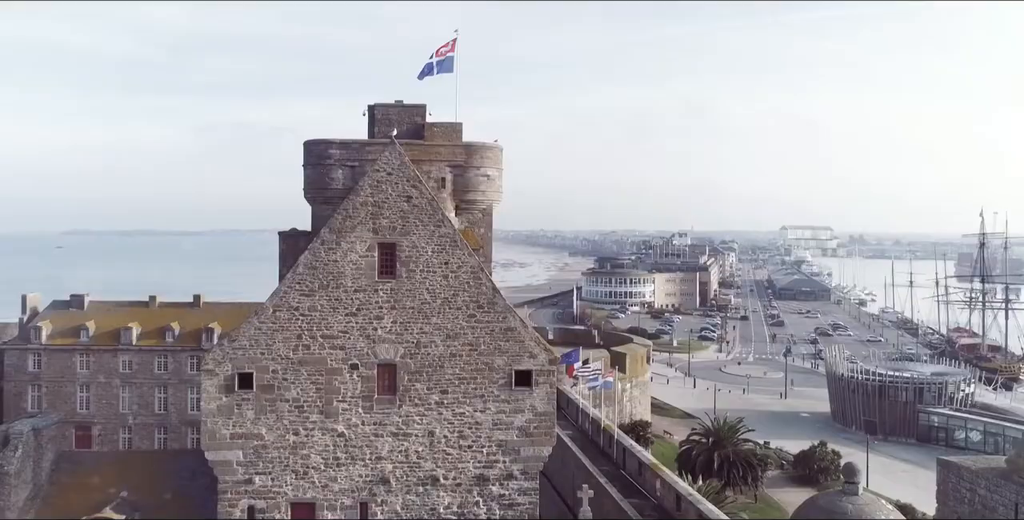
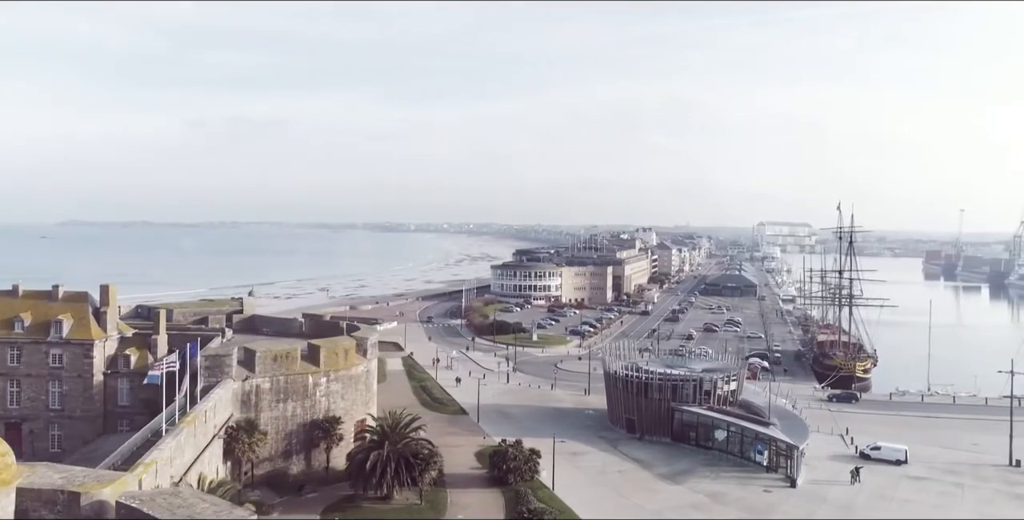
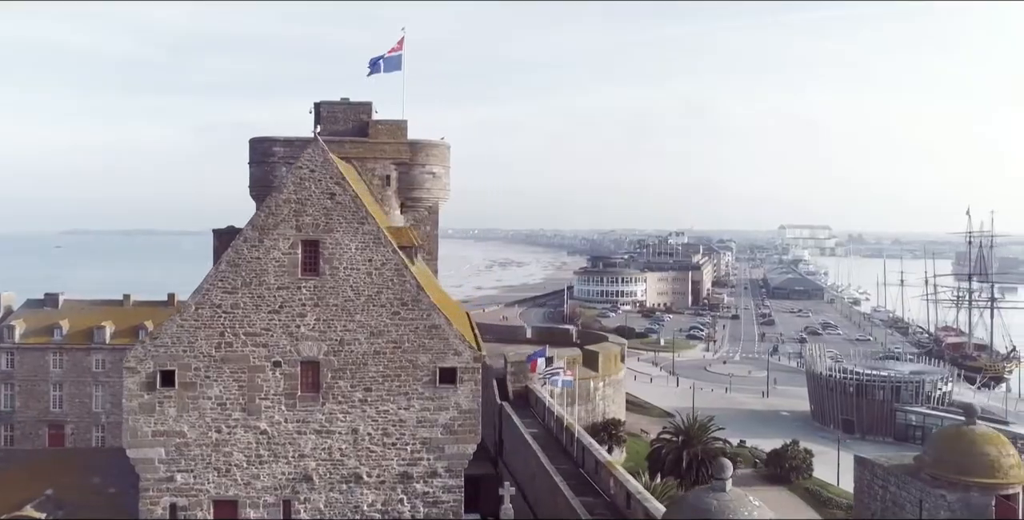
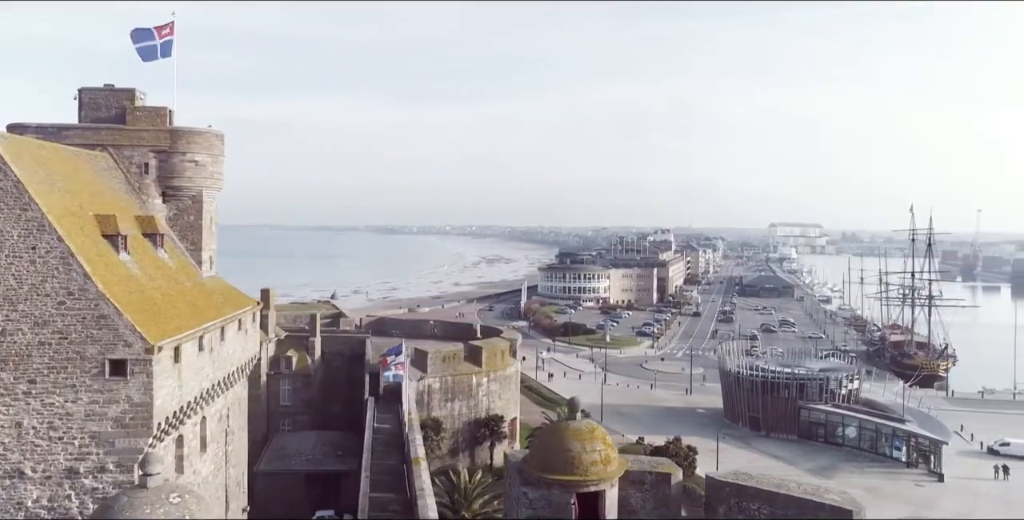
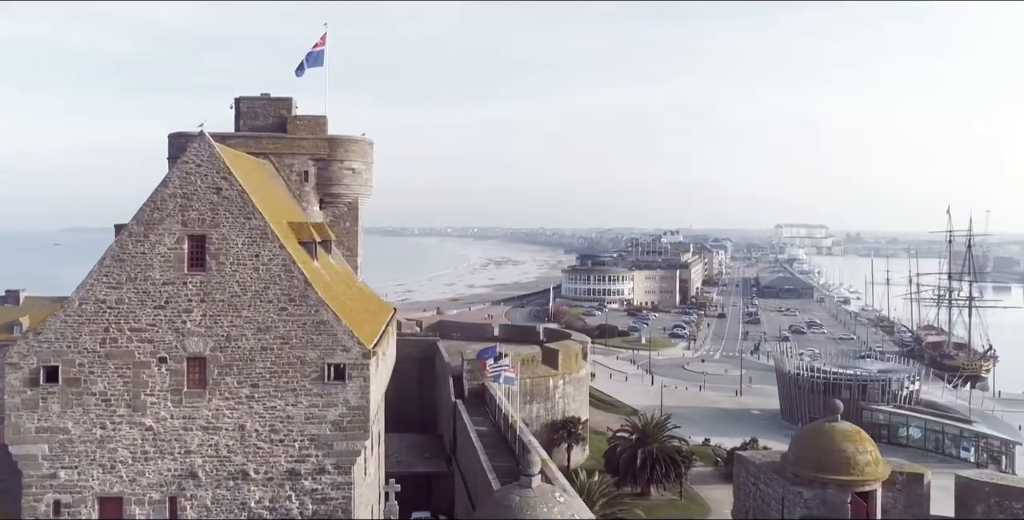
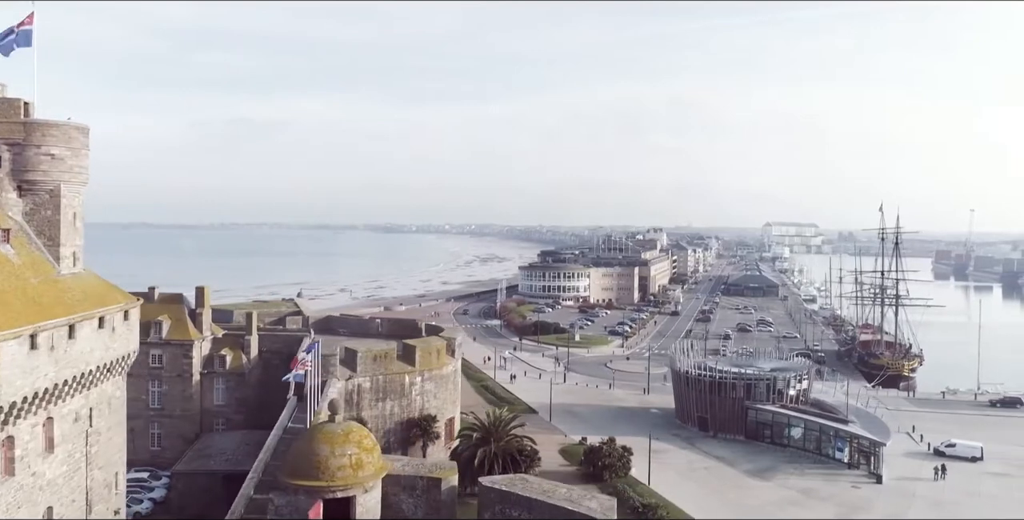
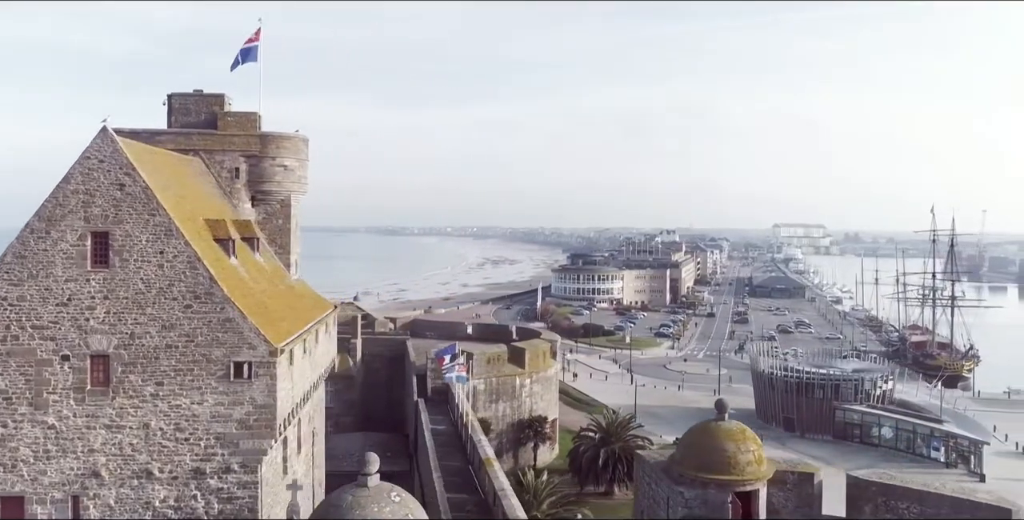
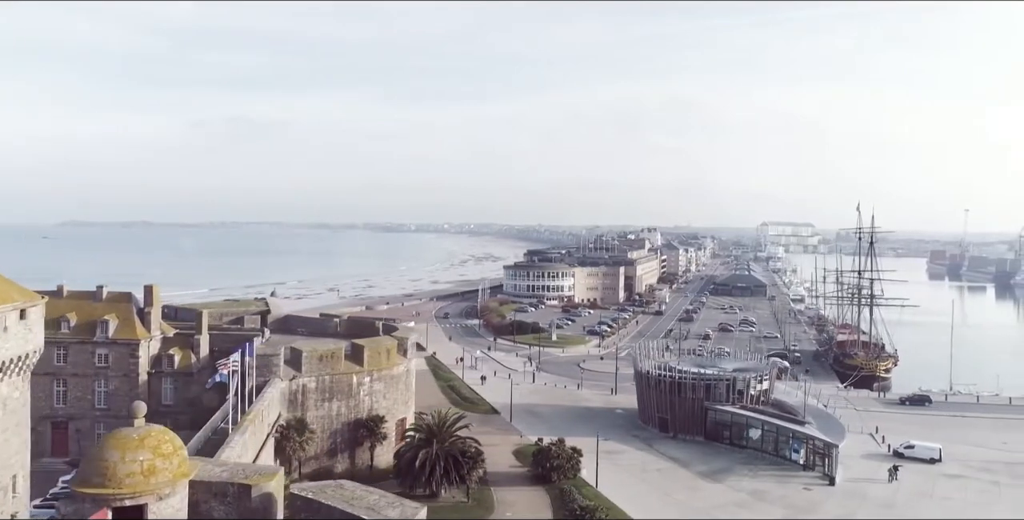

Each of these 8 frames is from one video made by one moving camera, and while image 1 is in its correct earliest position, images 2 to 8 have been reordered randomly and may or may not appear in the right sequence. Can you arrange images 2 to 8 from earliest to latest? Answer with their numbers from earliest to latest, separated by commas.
3, 5, 7, 4, 6, 8, 2
